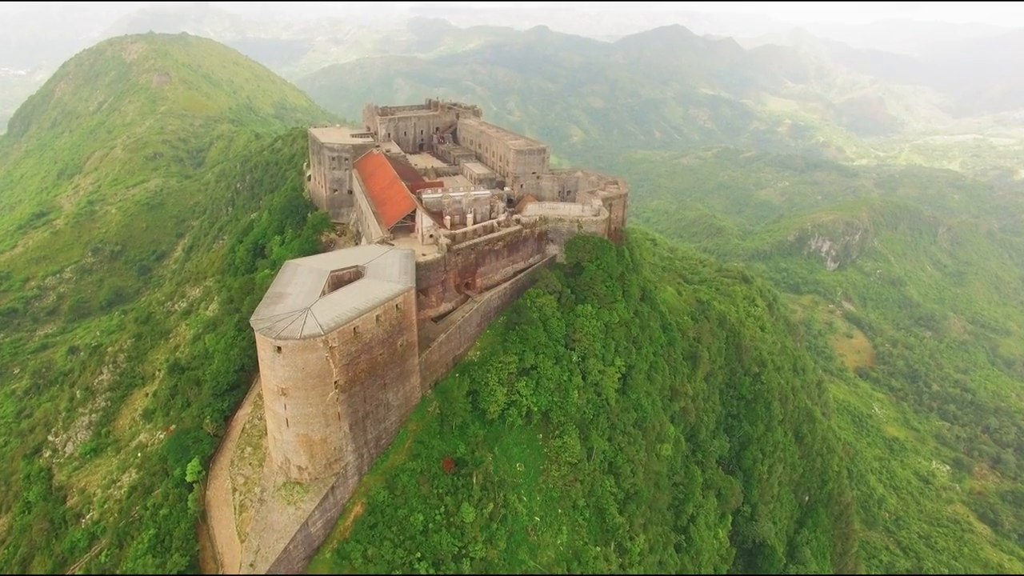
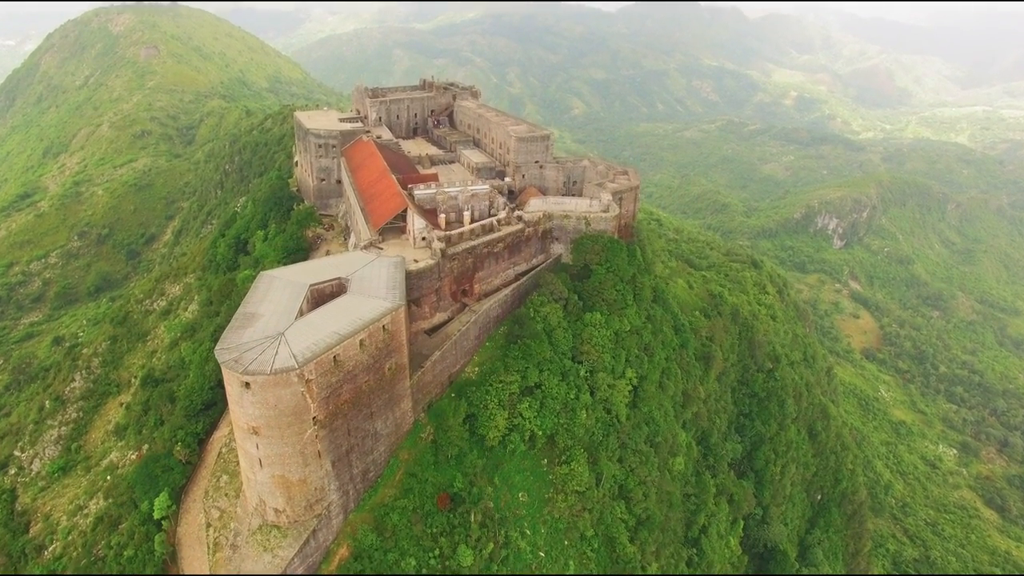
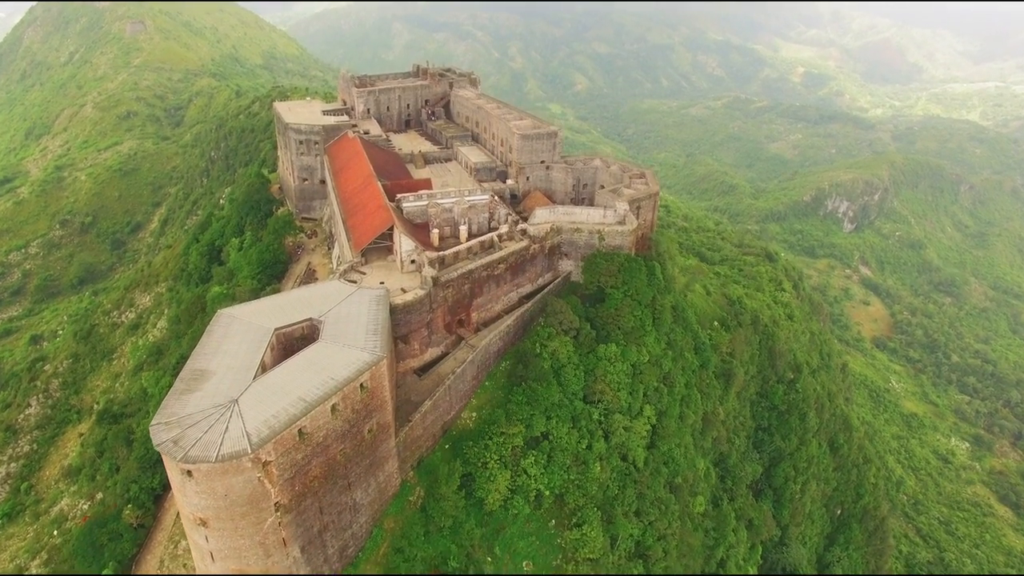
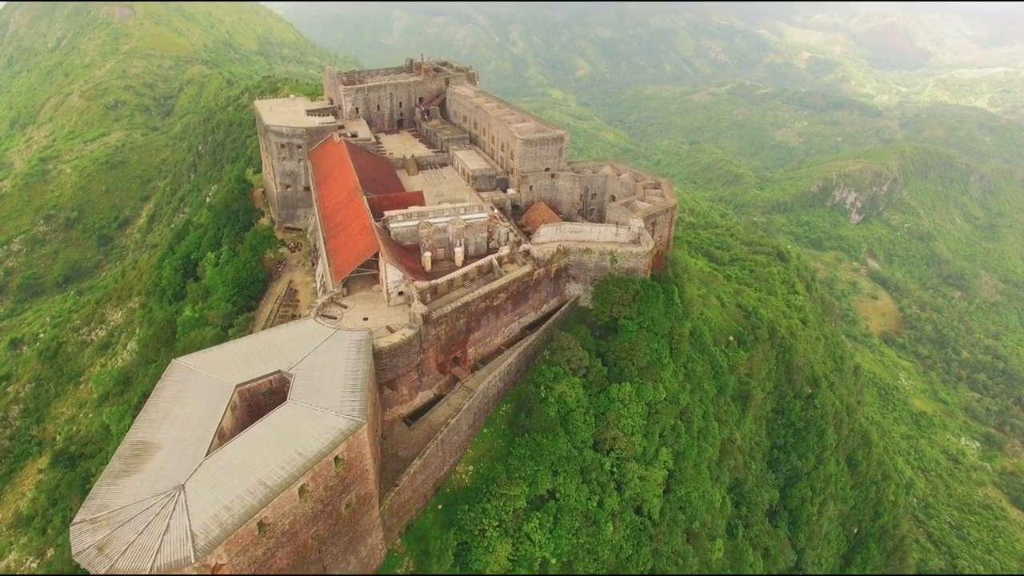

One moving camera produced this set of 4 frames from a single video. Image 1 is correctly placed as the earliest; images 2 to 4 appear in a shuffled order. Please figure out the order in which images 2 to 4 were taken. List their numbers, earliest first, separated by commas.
2, 3, 4
